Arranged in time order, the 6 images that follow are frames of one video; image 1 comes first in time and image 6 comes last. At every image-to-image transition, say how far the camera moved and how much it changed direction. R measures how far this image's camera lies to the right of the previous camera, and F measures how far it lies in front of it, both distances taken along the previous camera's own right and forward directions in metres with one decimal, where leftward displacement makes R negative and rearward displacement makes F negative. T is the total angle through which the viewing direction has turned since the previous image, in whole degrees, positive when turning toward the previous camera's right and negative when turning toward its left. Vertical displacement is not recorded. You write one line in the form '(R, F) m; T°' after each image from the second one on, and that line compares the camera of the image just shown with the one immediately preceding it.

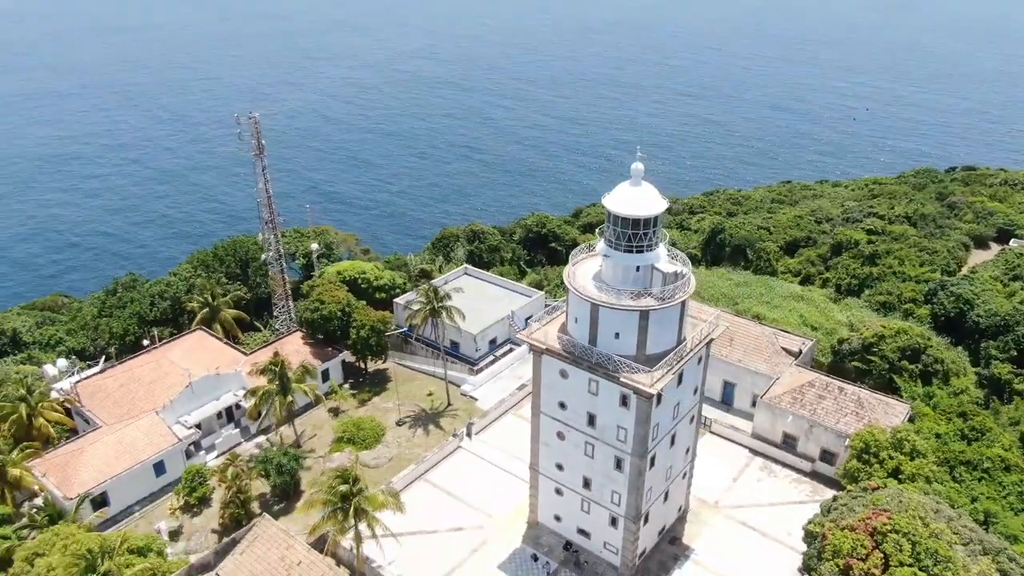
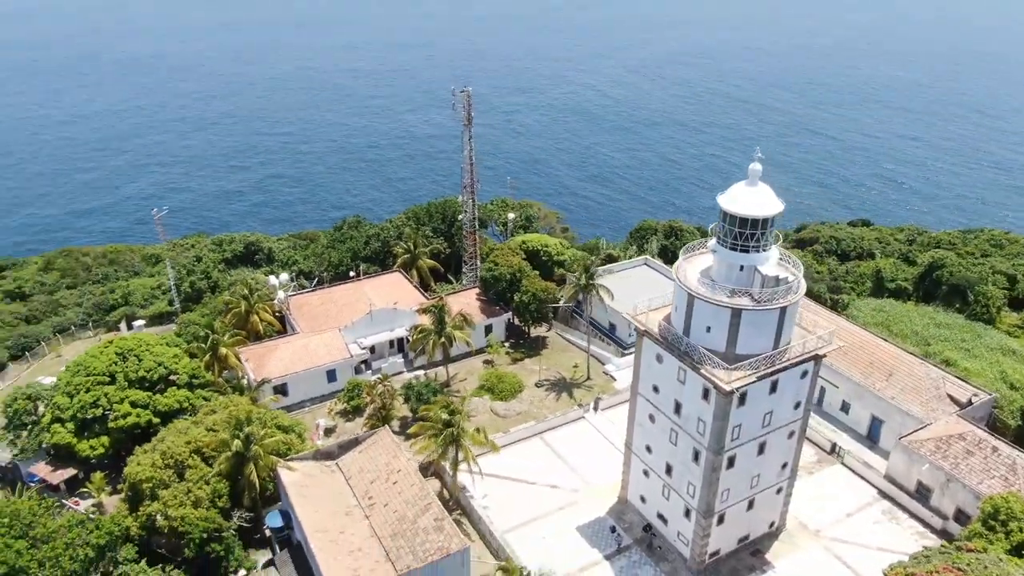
(+6.1, -1.4) m; -19°
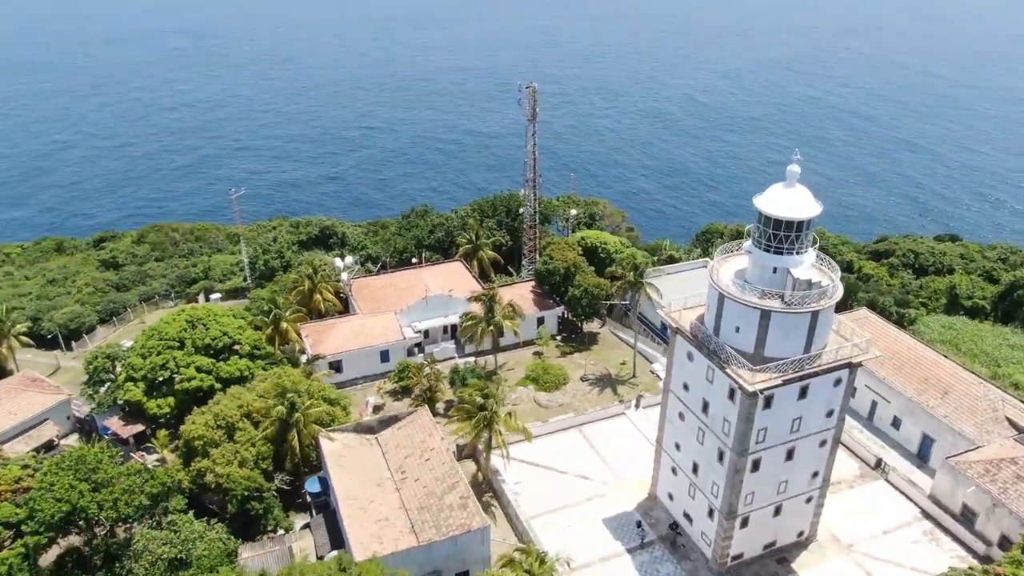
(+2.1, -0.7) m; -6°
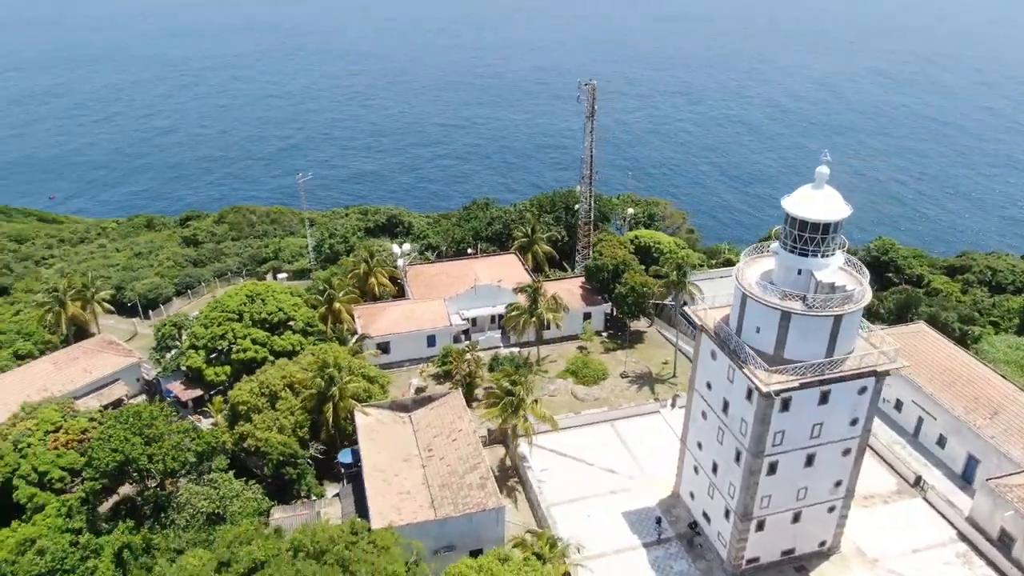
(+2.4, -0.7) m; -6°
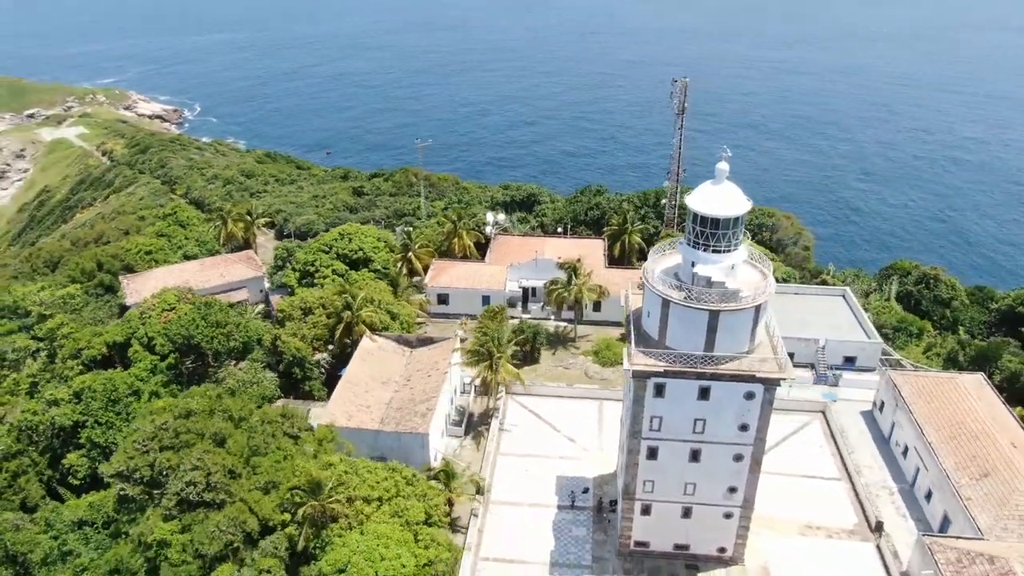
(+13.9, -1.0) m; -19°
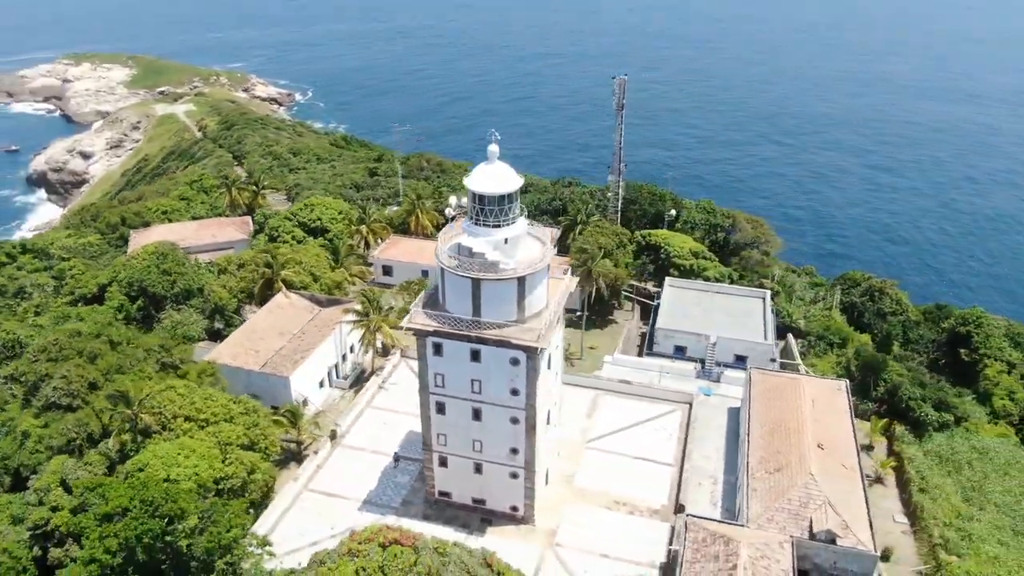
(+13.5, -2.1) m; -9°
